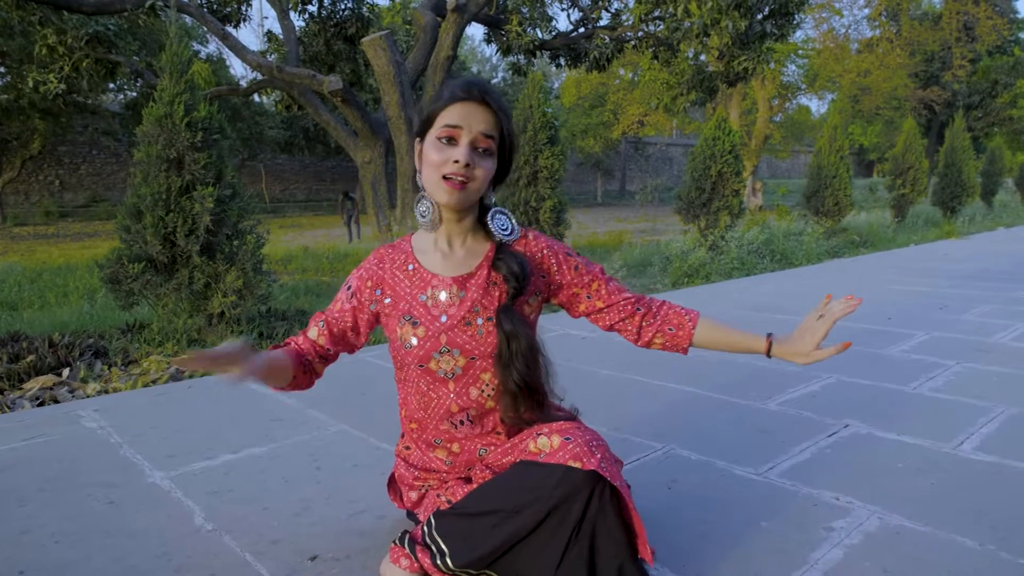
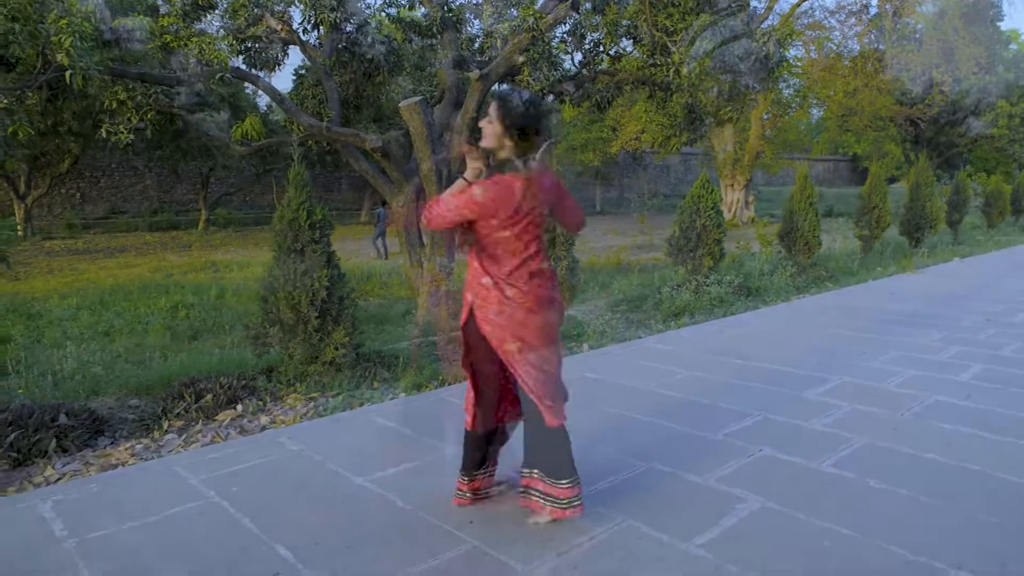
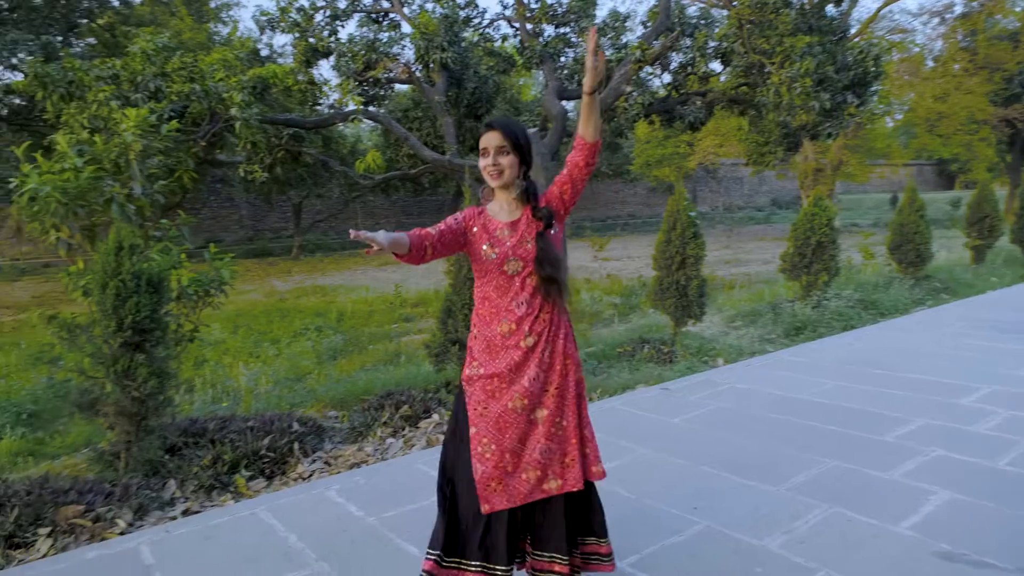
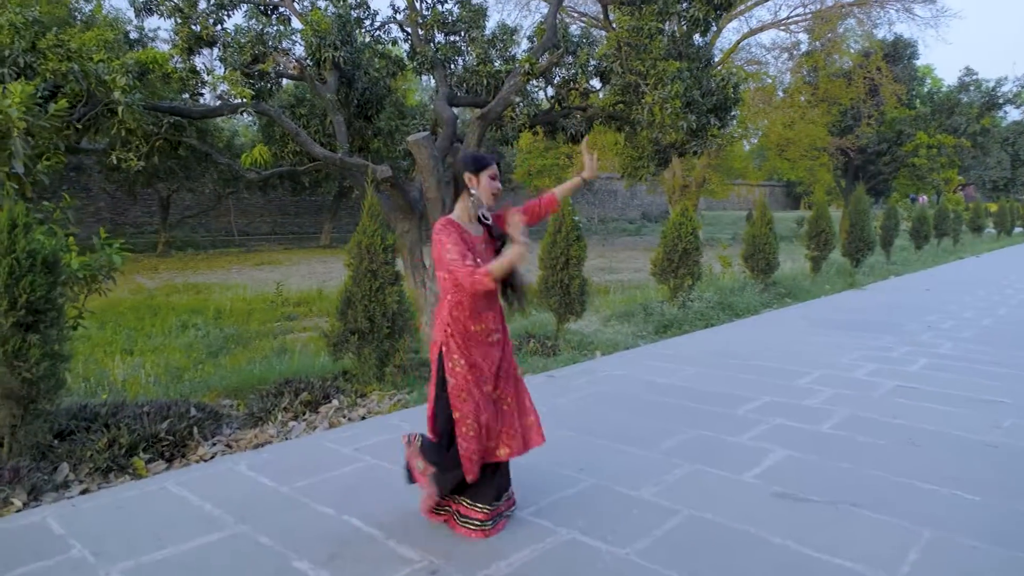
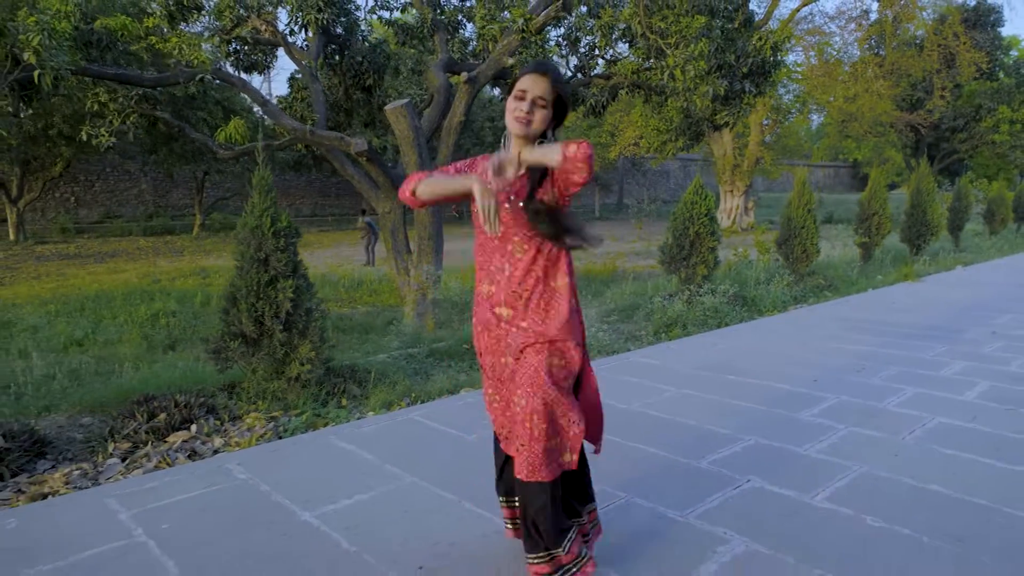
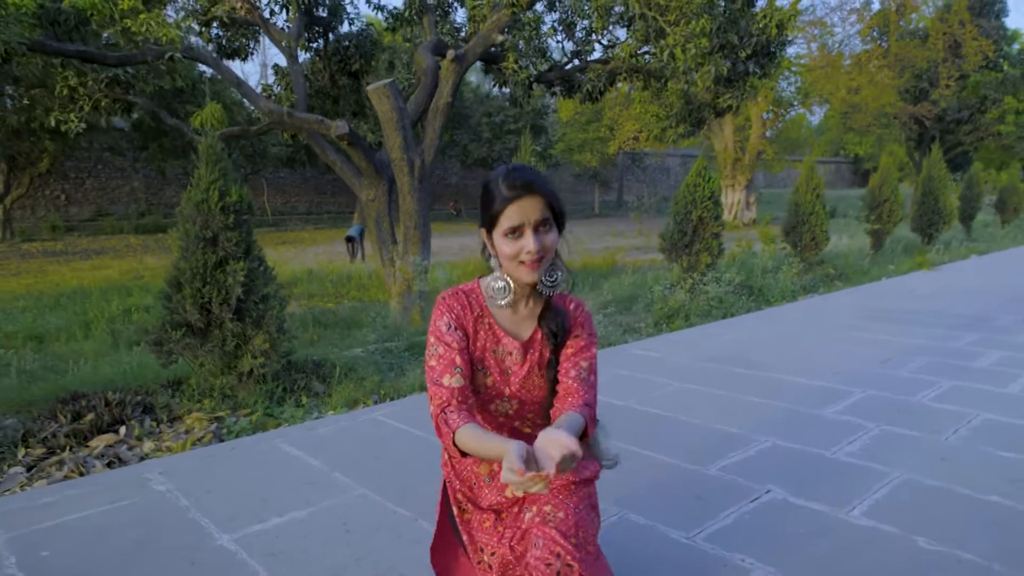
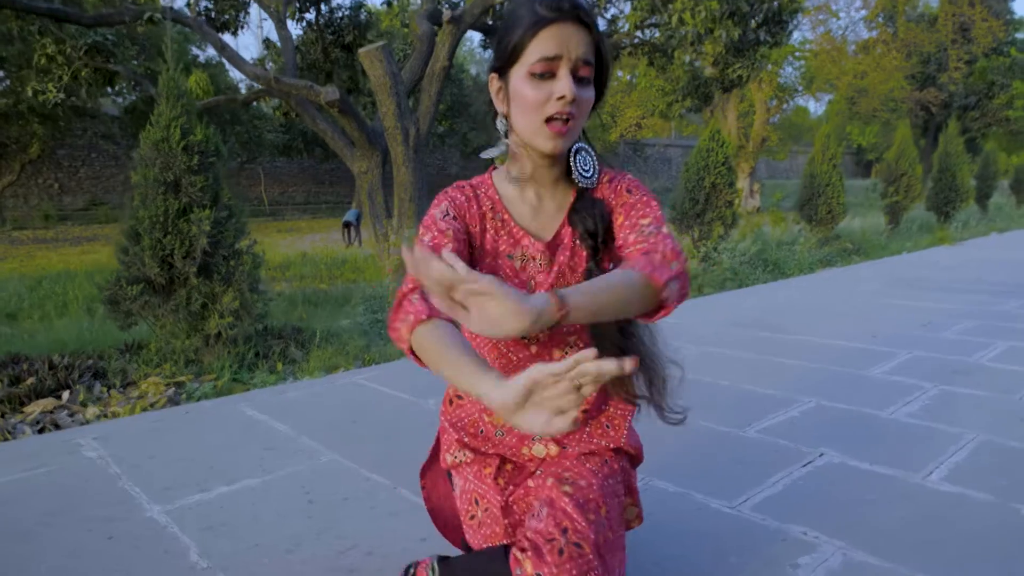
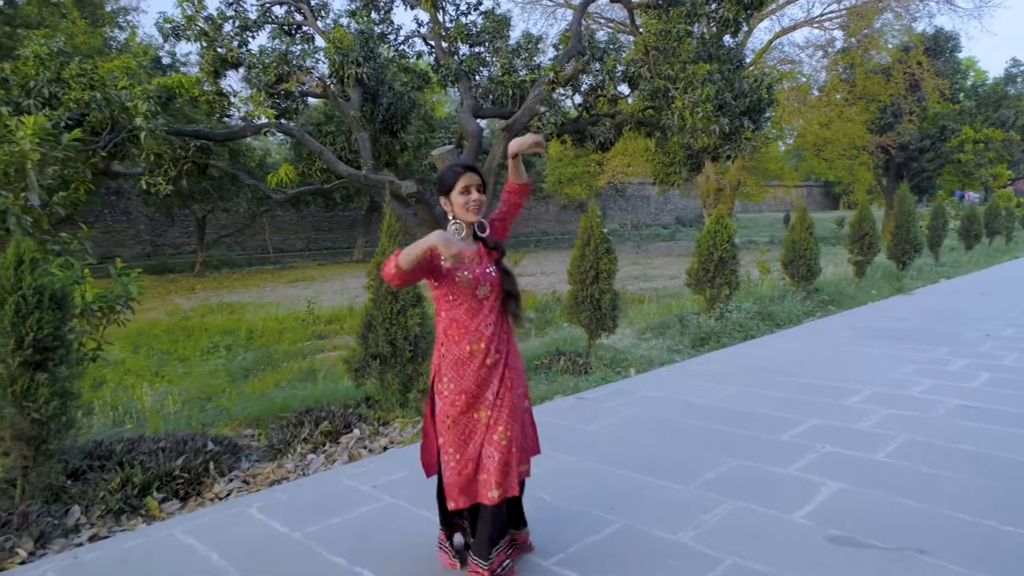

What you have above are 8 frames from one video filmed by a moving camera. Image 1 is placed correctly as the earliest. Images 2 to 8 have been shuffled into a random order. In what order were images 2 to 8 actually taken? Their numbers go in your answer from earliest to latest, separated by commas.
7, 6, 5, 2, 4, 8, 3
